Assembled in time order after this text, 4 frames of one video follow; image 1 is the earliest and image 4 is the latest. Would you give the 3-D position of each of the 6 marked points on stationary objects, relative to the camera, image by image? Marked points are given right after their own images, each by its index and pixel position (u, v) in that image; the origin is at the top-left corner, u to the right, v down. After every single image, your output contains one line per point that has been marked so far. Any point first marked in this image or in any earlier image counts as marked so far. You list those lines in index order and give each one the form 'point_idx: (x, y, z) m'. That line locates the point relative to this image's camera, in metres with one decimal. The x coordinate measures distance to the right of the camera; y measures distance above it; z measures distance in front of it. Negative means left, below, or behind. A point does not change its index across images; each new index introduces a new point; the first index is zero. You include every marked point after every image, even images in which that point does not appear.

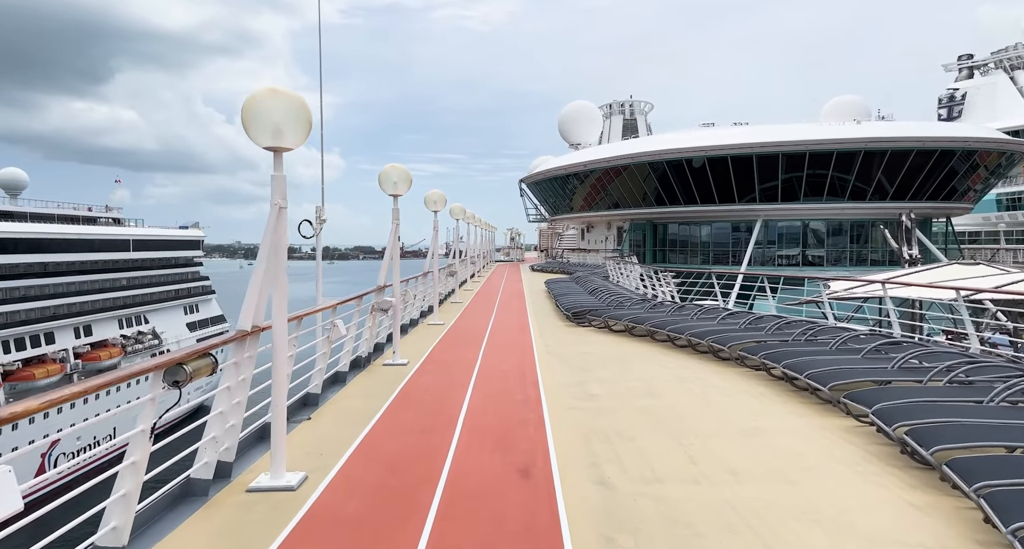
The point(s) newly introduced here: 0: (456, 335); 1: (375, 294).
0: (-1.3, -1.4, +11.4) m
1: (-2.3, -0.4, +8.5) m
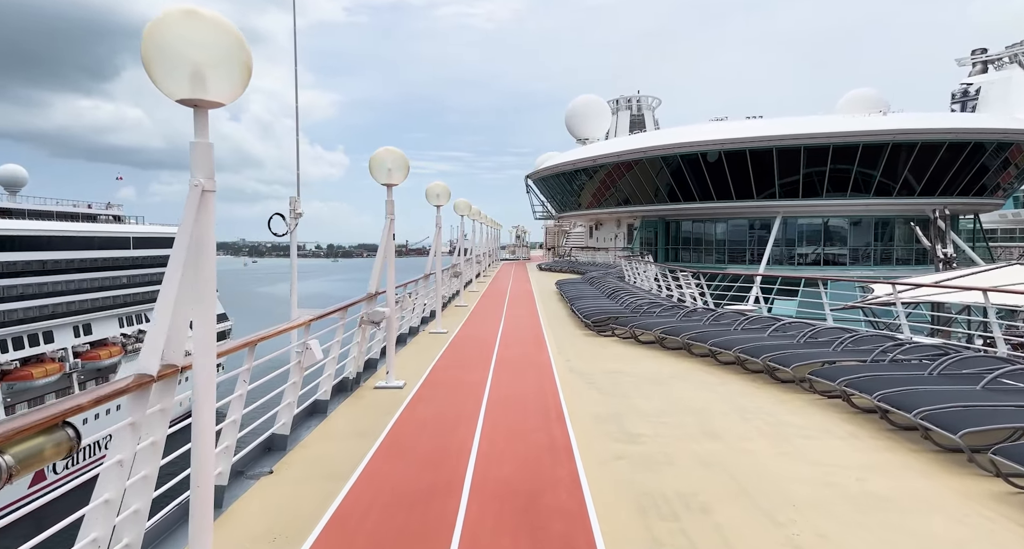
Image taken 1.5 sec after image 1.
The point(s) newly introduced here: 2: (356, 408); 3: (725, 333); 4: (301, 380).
0: (-1.1, -1.5, +10.1) m
1: (-2.1, -0.4, +7.1) m
2: (-1.9, -1.7, +6.2) m
3: (+3.5, -1.0, +8.2) m
4: (-2.1, -1.1, +5.0) m
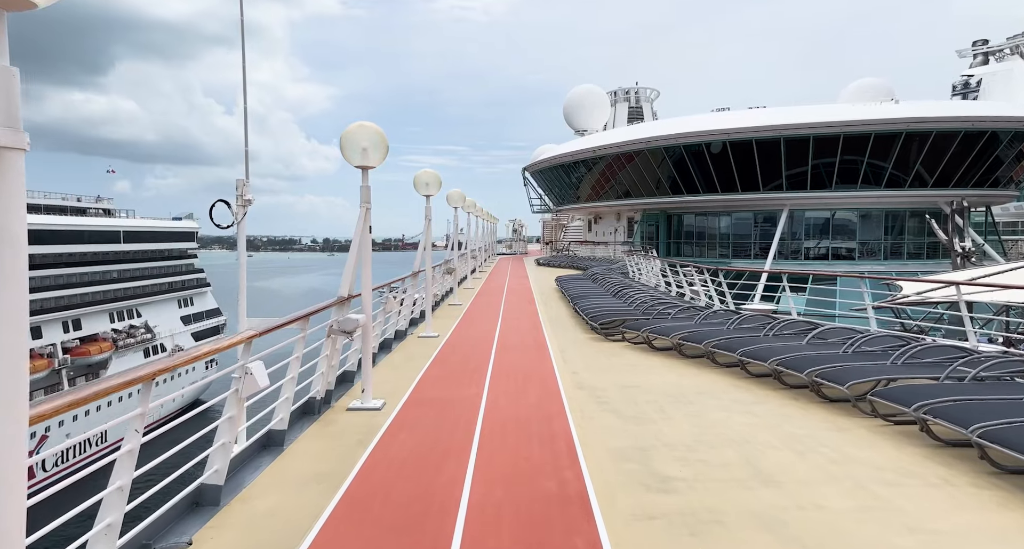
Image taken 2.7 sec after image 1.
0: (-1.1, -1.4, +9.0) m
1: (-2.1, -0.4, +6.0) m
2: (-1.9, -1.7, +5.1) m
3: (+3.5, -0.9, +7.2) m
4: (-2.1, -1.1, +3.9) m
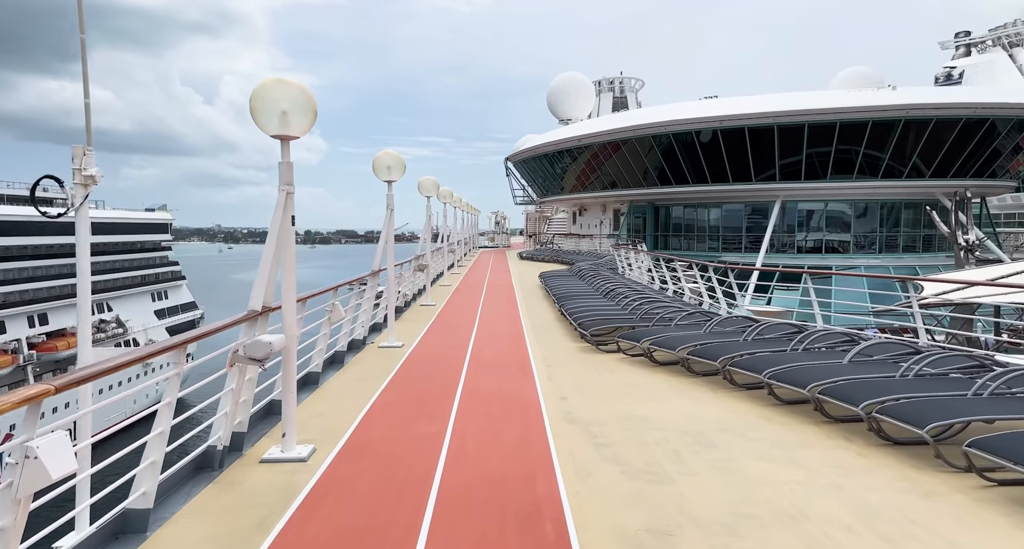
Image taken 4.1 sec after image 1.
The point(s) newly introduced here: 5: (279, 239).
0: (-1.5, -1.4, +7.5) m
1: (-2.4, -0.5, +4.5) m
2: (-2.2, -1.7, +3.7) m
3: (+3.2, -1.0, +5.9) m
4: (-2.3, -1.2, +2.4) m
5: (-2.1, +0.3, +4.6) m
